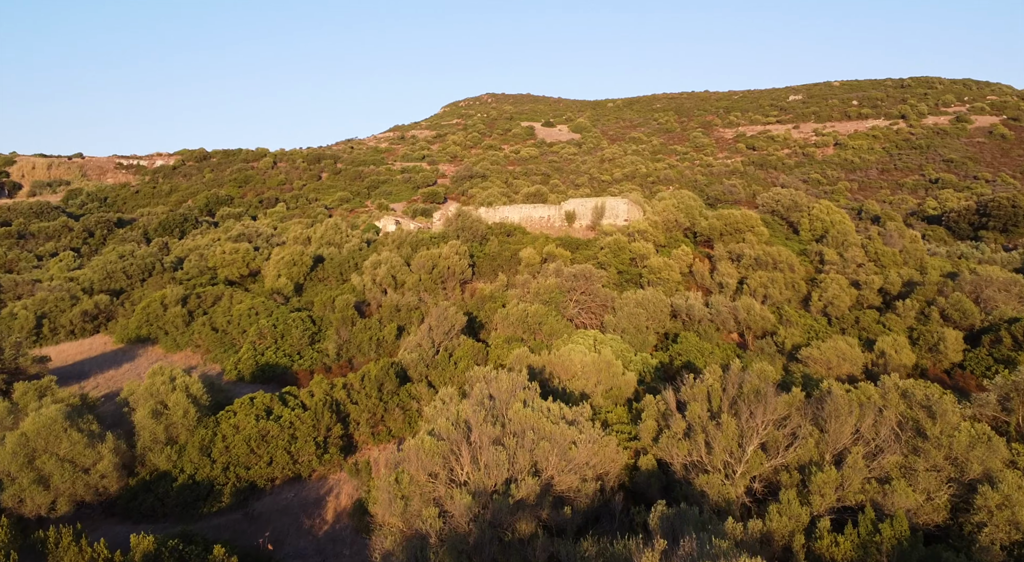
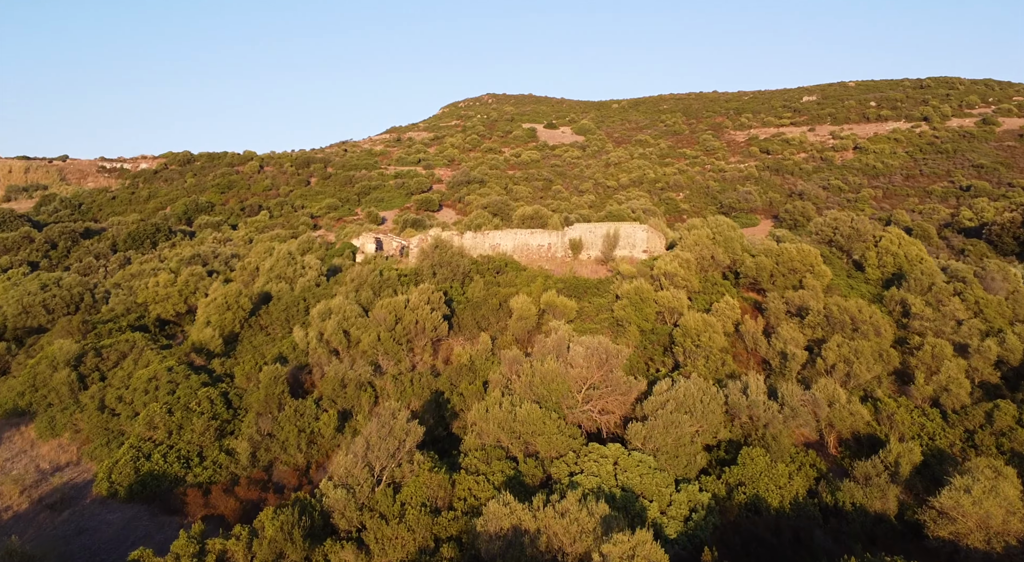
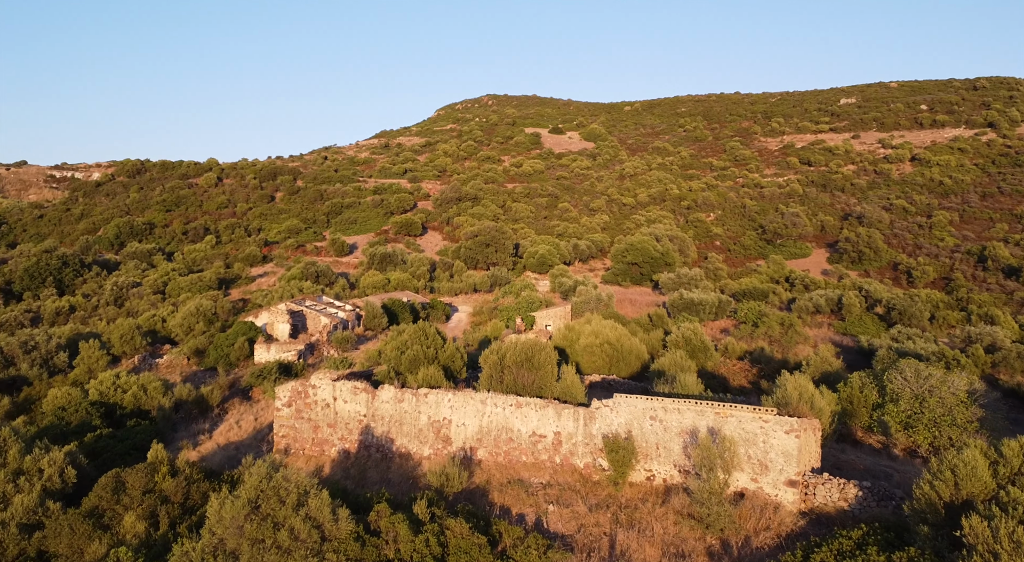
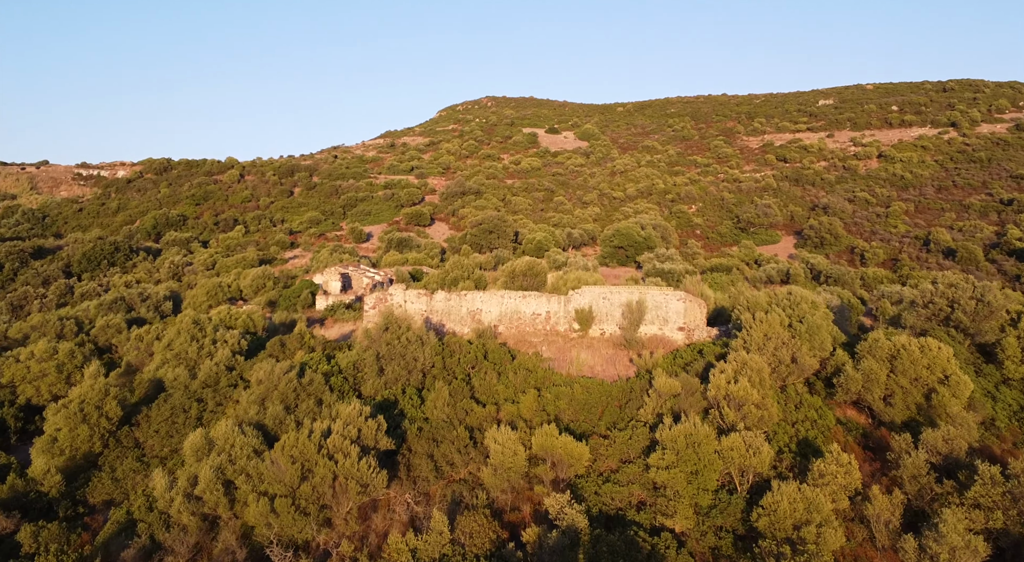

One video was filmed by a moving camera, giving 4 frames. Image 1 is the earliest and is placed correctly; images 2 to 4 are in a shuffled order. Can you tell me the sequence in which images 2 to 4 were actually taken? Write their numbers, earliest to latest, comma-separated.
2, 4, 3
